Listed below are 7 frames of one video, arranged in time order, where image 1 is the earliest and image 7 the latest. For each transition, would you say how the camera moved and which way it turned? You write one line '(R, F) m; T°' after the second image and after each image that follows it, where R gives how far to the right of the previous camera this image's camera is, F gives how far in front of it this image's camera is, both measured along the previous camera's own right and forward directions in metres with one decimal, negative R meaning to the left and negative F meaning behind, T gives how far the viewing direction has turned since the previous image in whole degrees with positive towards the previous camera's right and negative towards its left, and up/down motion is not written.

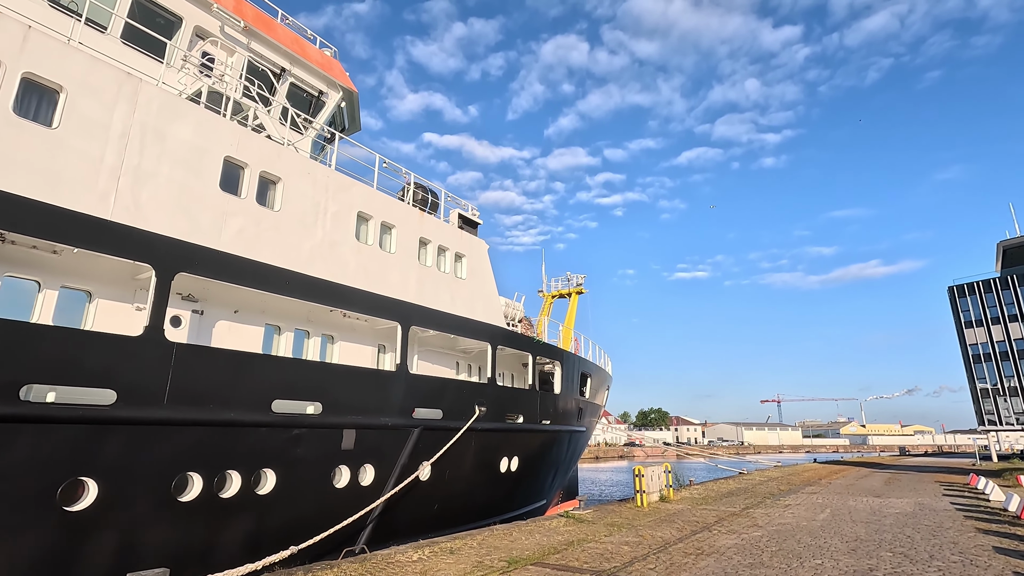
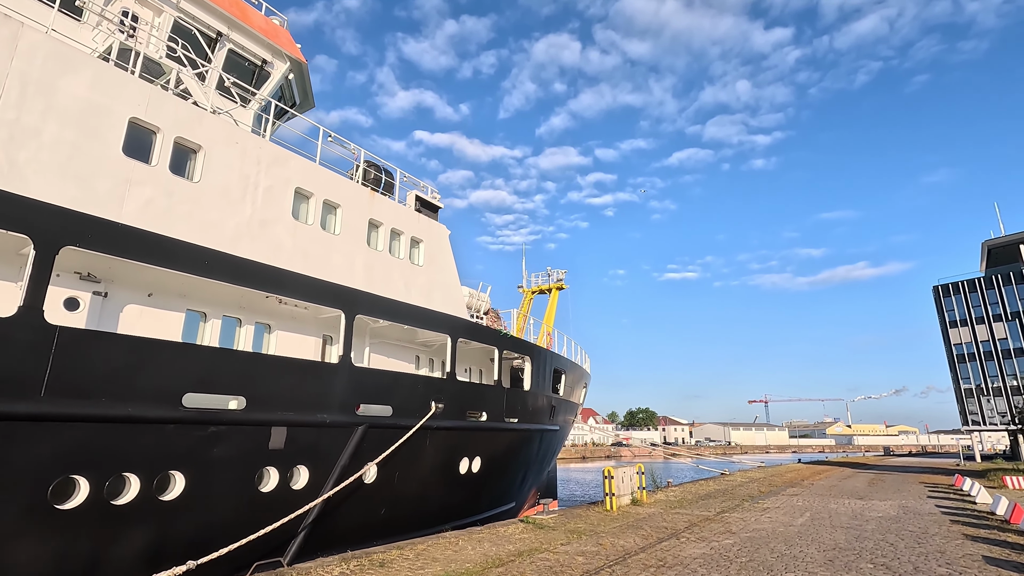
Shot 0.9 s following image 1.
(+0.5, +0.7) m; +1°
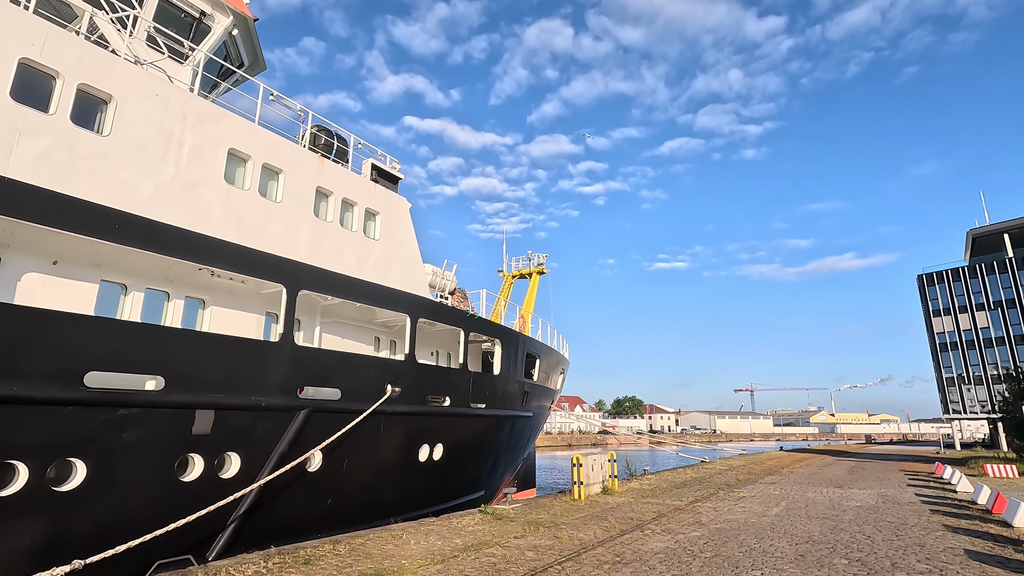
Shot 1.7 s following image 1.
(+0.5, +0.6) m; +1°
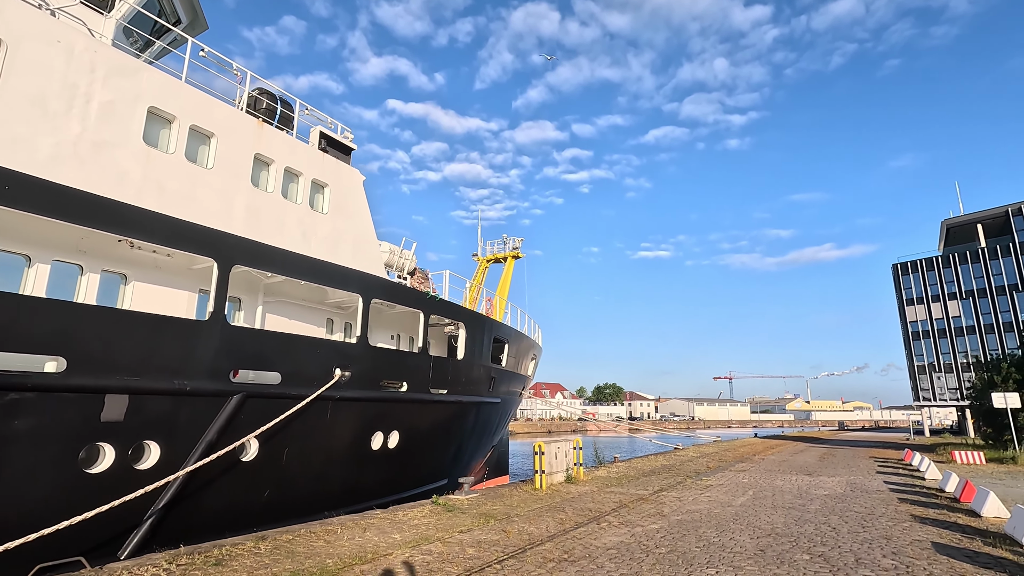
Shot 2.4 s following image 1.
(+0.4, +0.5) m; +2°
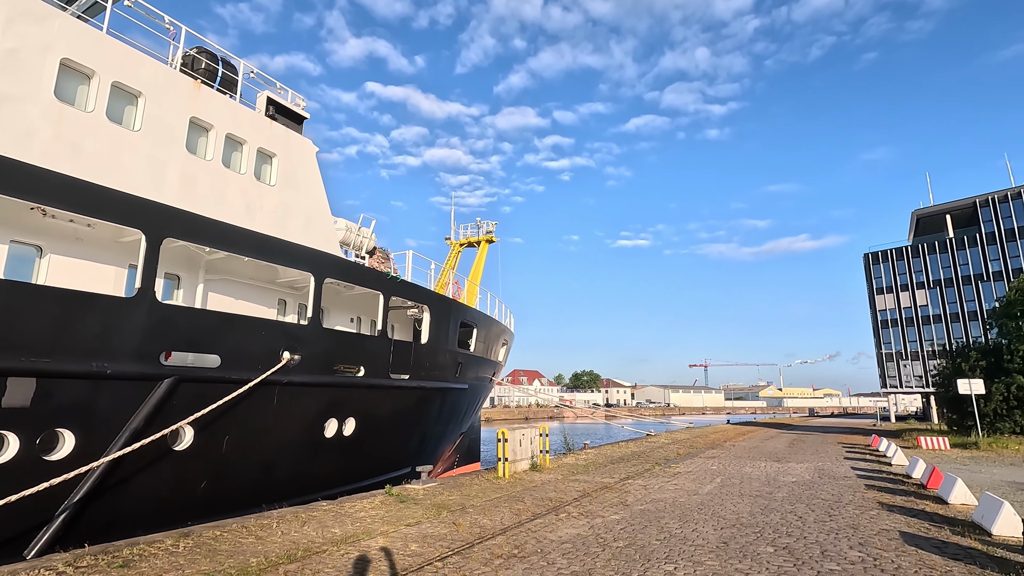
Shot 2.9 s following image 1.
(+0.3, +0.4) m; +2°
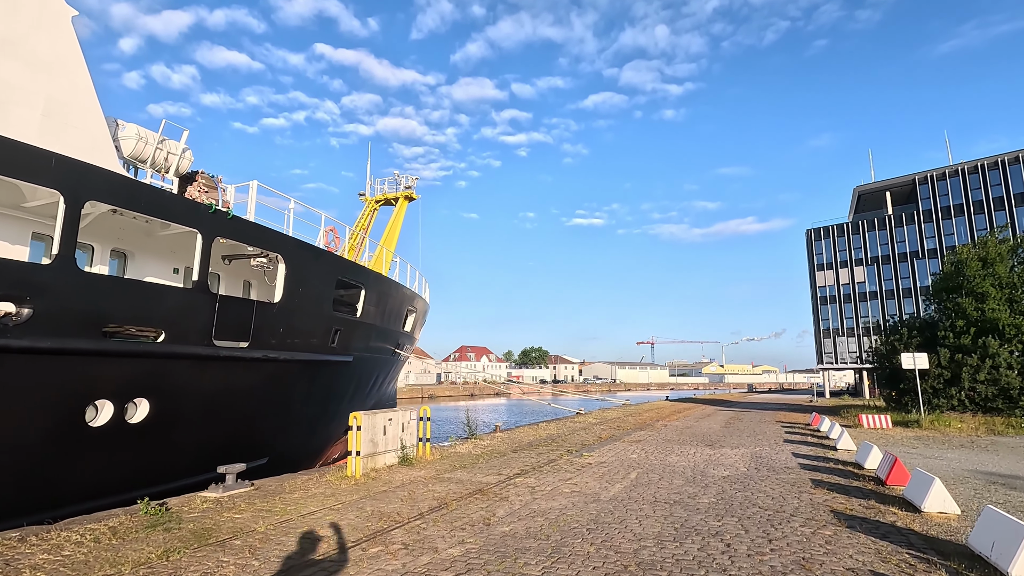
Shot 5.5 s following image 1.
(+1.2, +2.1) m; +5°
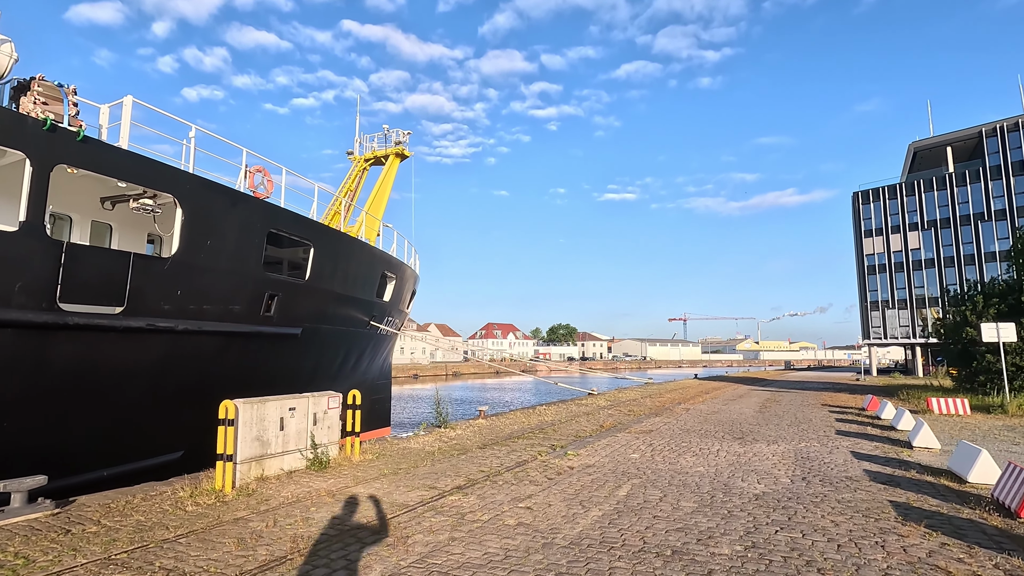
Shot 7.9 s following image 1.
(+0.9, +2.1) m; -4°
